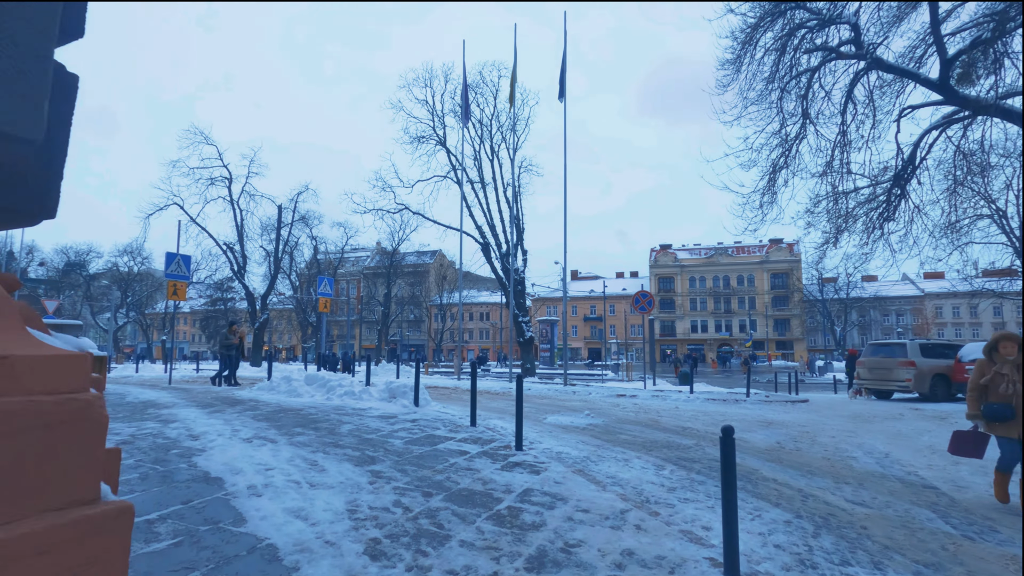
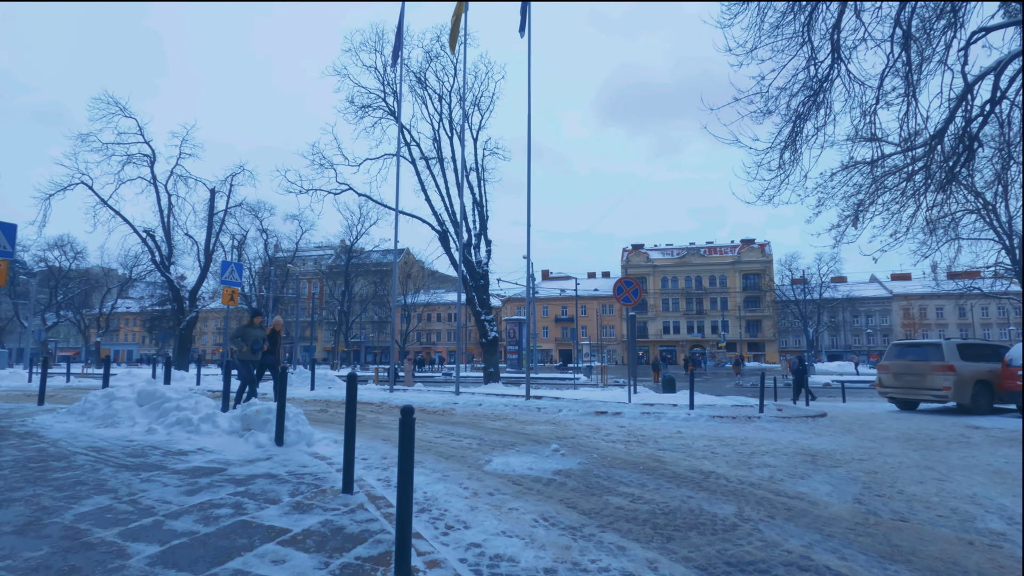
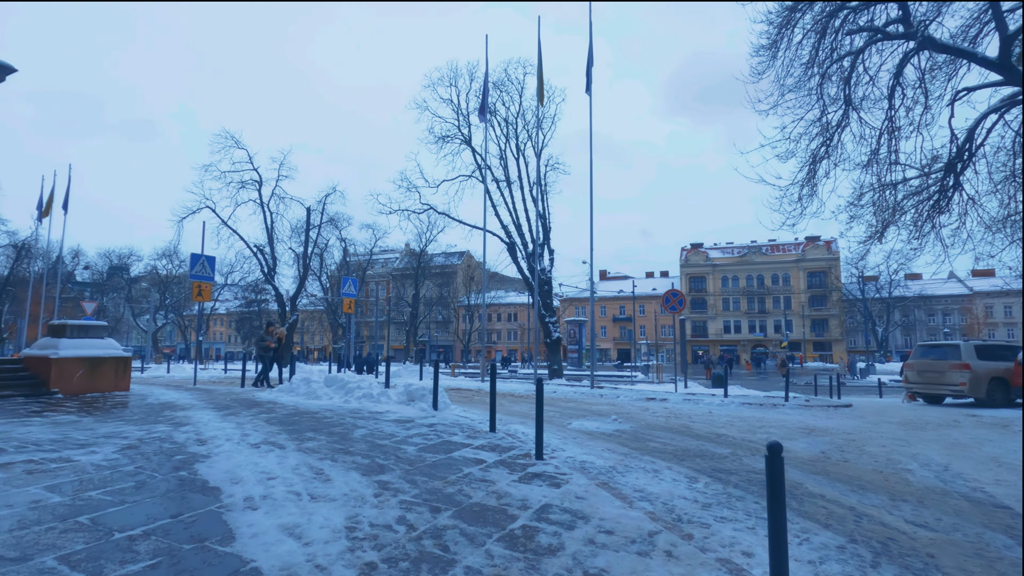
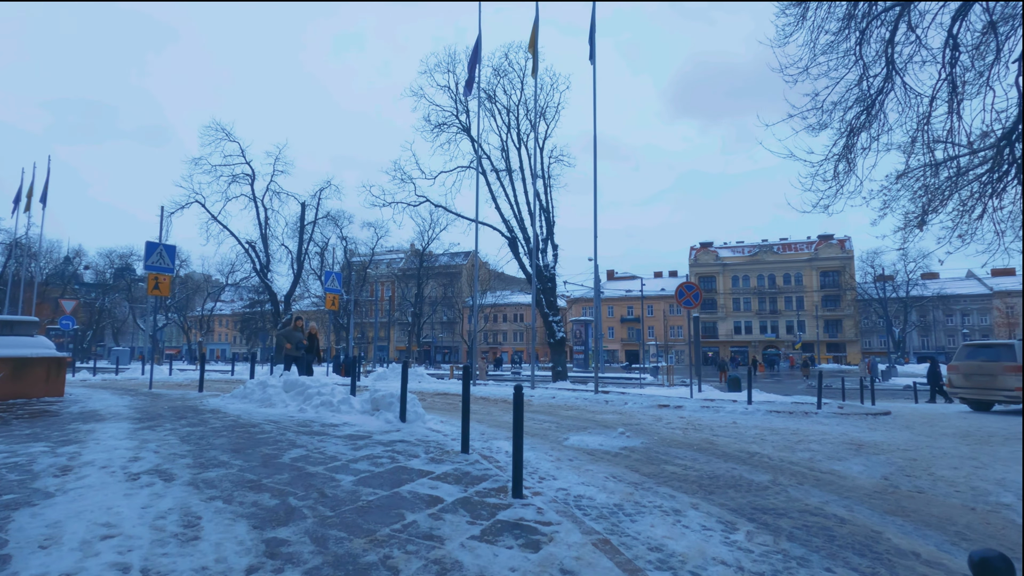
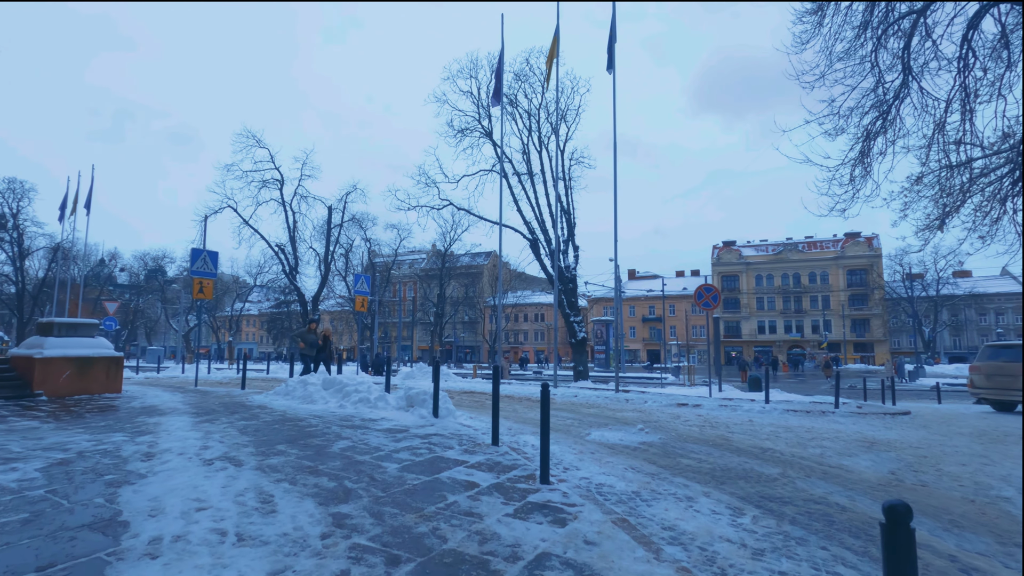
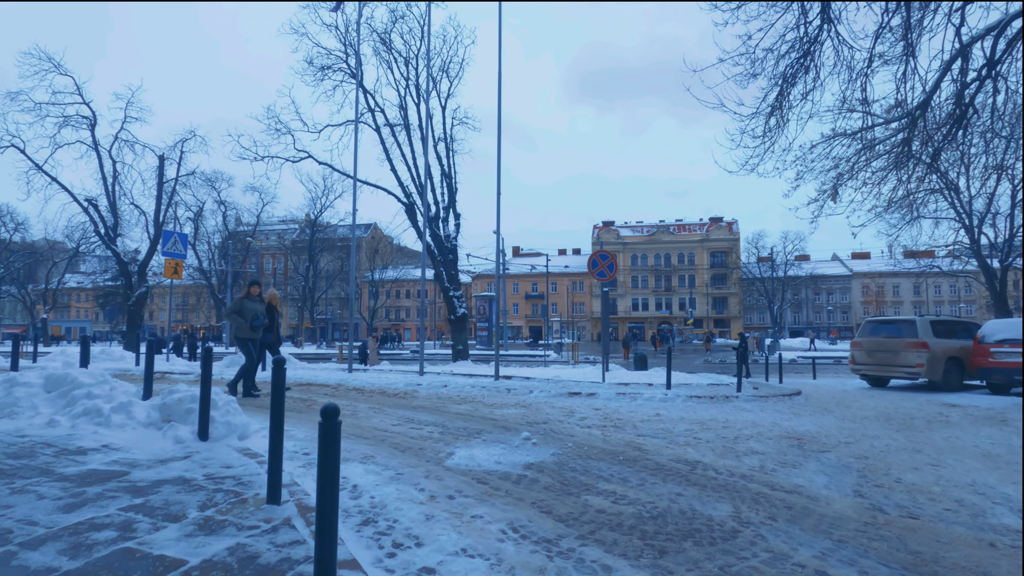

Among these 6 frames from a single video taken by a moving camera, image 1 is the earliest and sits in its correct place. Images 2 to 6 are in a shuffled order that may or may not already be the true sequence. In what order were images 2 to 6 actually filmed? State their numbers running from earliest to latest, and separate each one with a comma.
3, 5, 4, 2, 6
